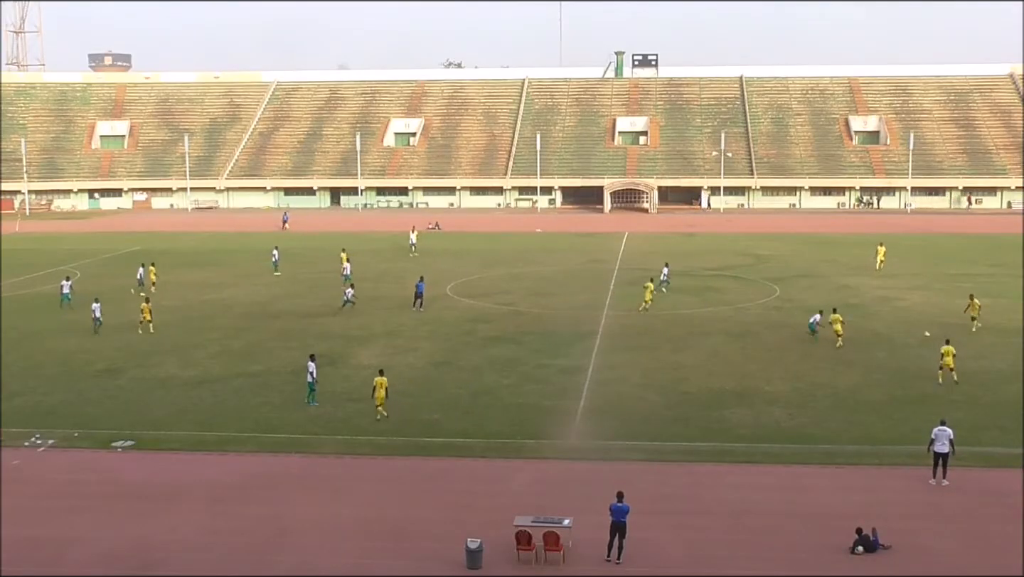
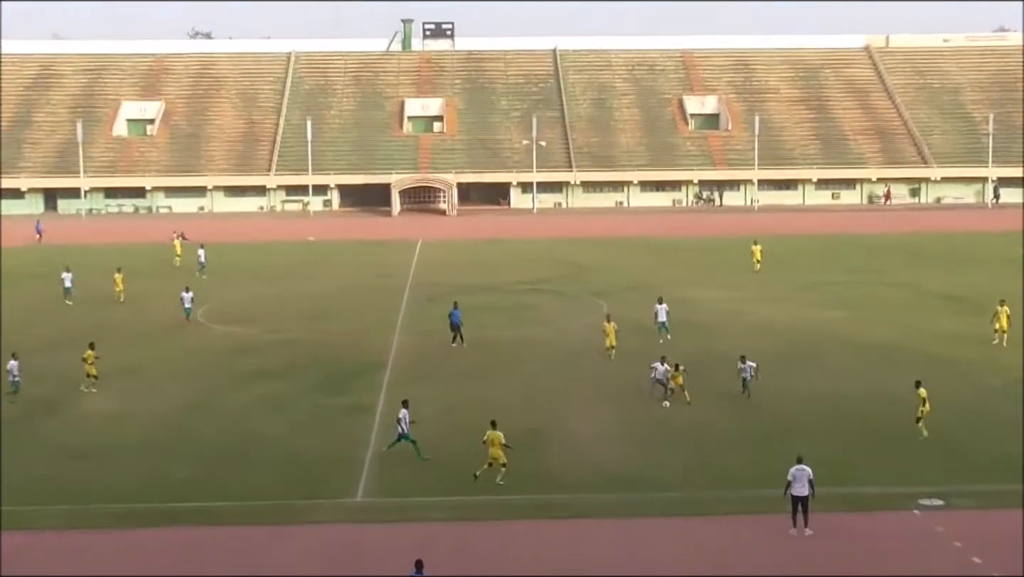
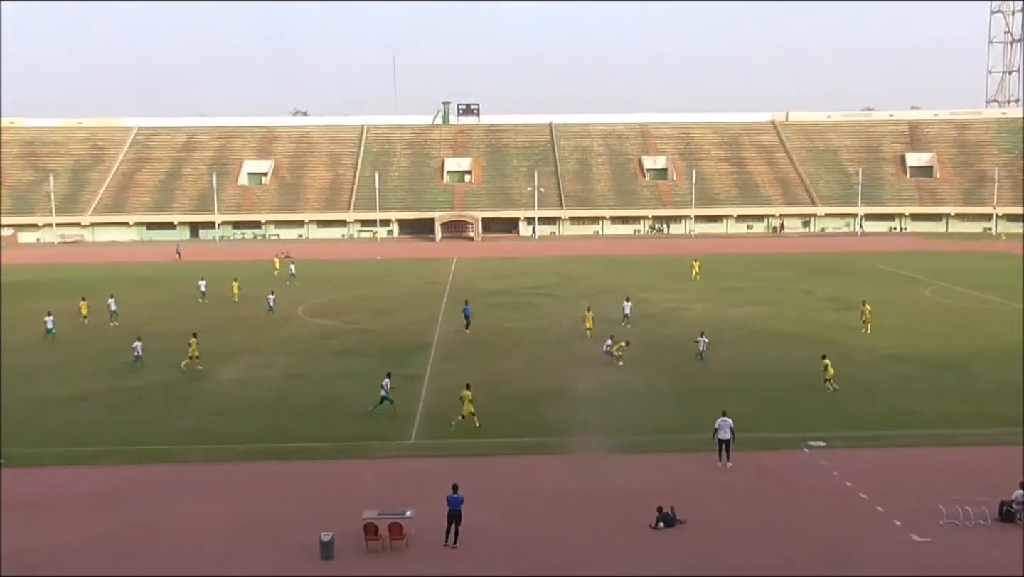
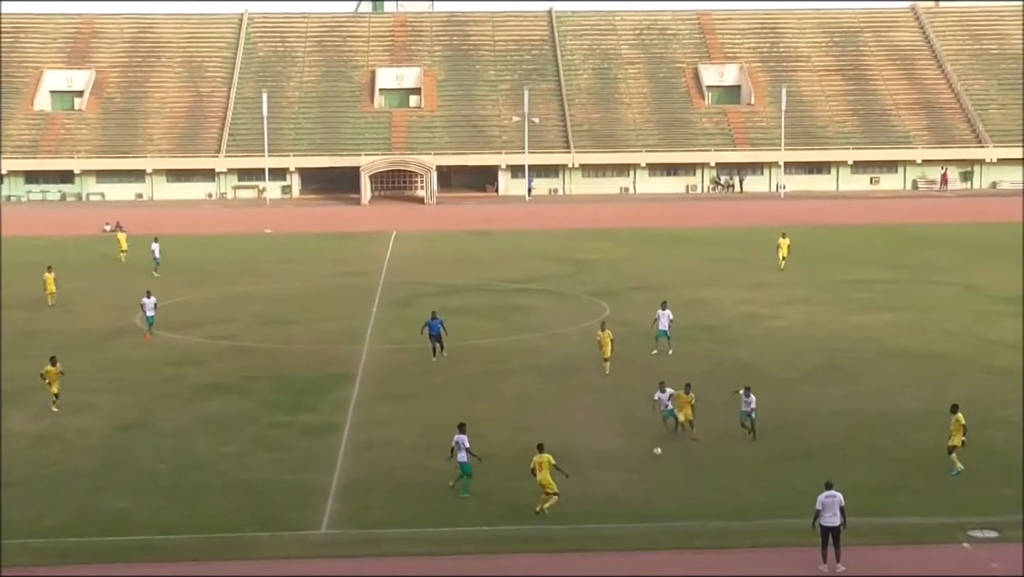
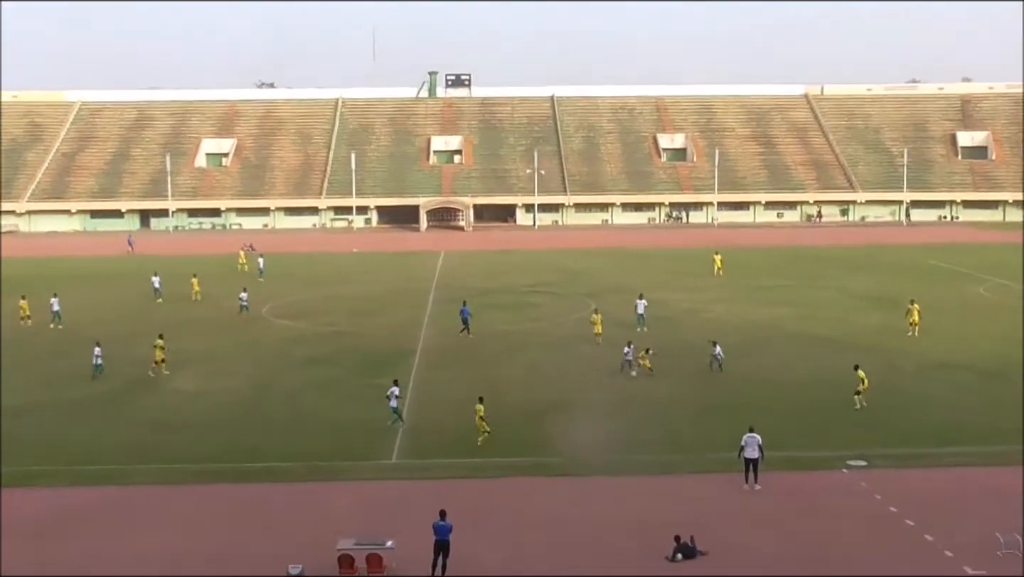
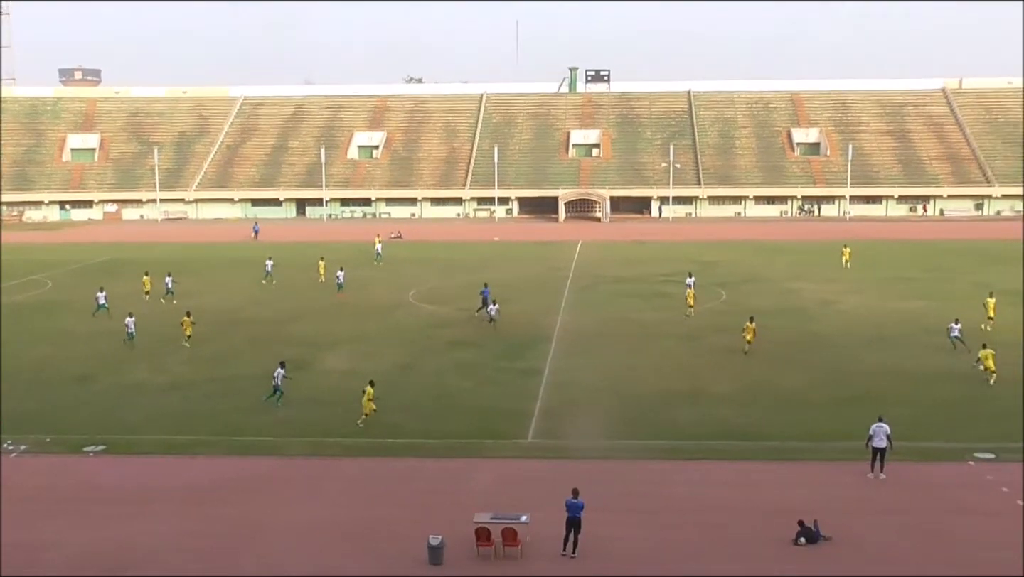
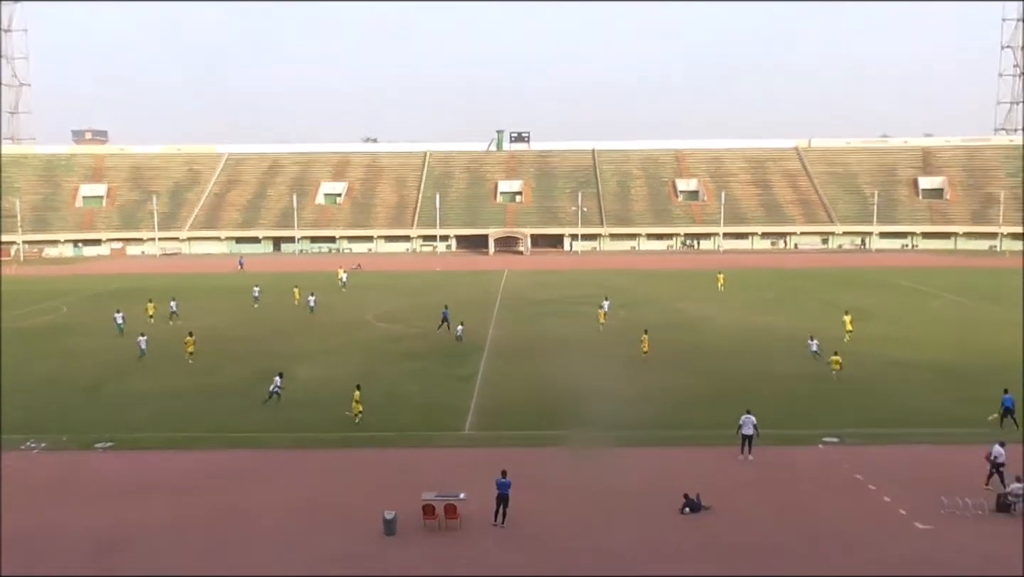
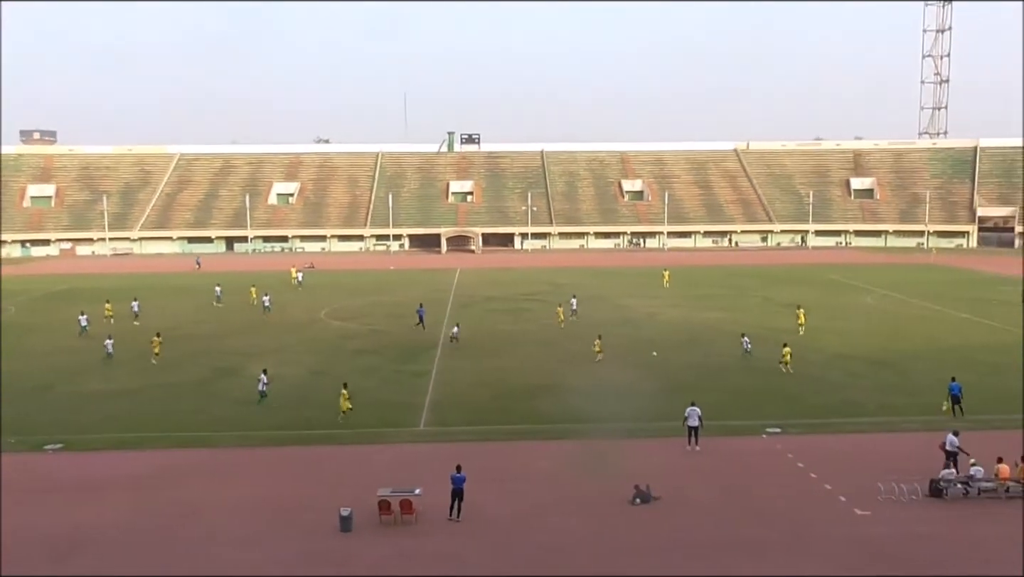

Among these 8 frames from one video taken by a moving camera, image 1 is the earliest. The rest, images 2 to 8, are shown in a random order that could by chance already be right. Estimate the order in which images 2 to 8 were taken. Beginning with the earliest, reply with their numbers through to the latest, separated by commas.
6, 7, 8, 3, 5, 2, 4
